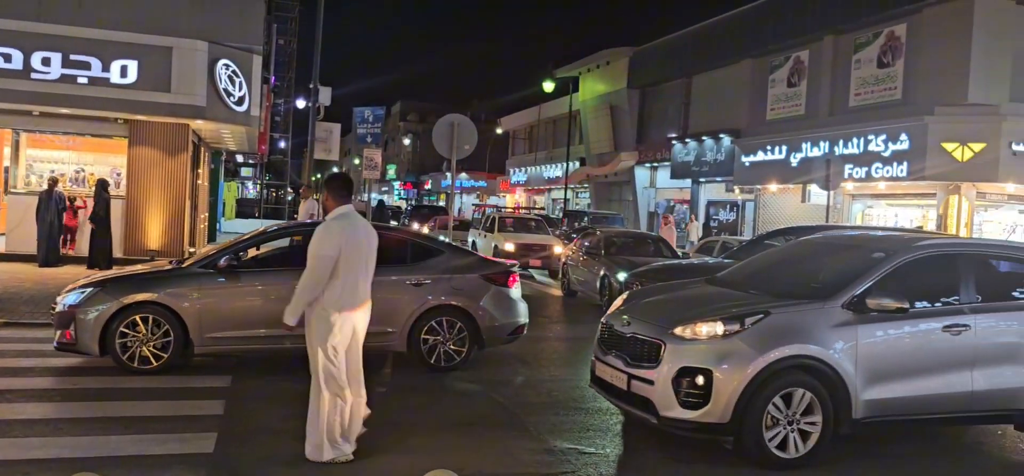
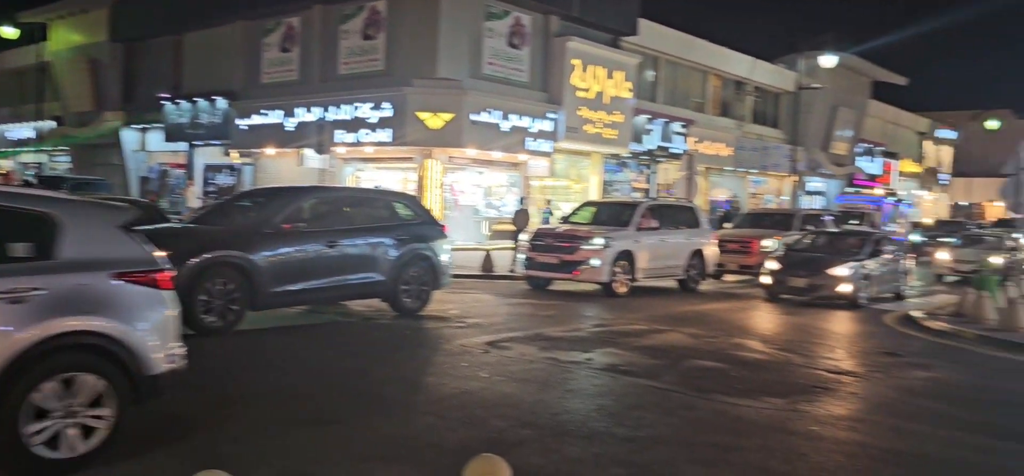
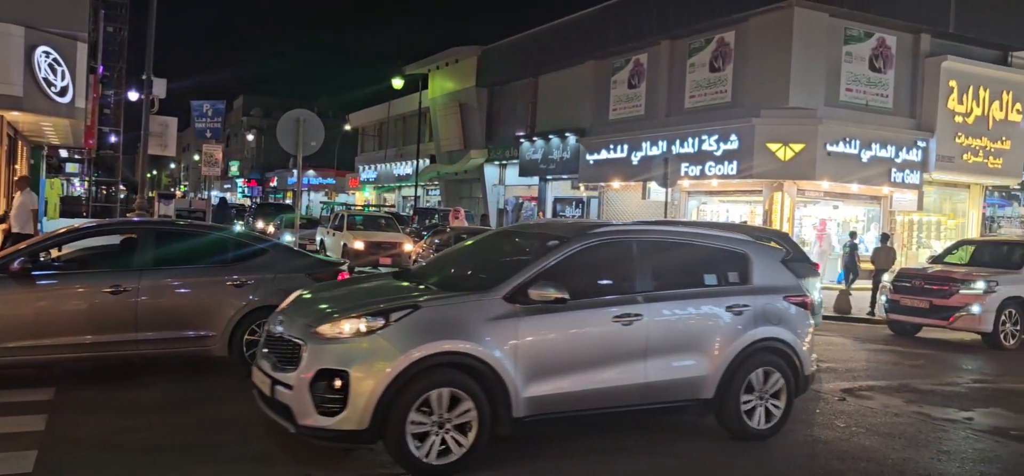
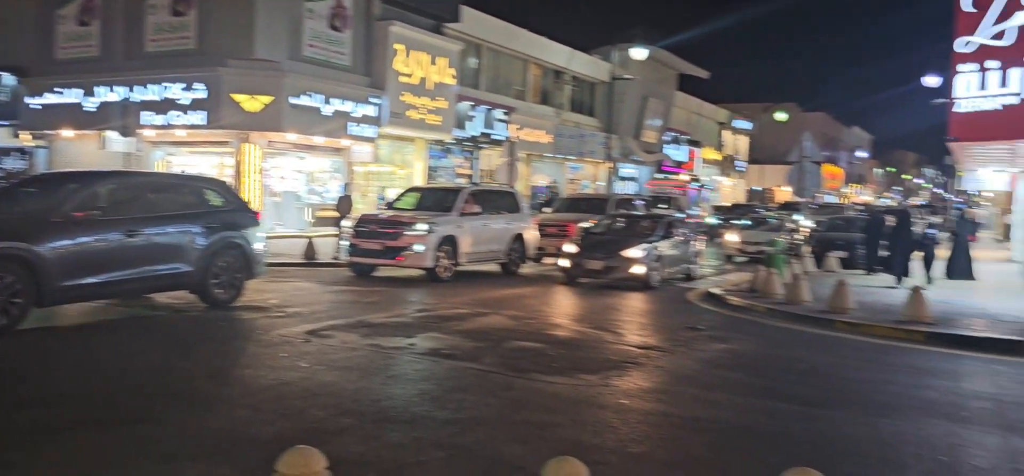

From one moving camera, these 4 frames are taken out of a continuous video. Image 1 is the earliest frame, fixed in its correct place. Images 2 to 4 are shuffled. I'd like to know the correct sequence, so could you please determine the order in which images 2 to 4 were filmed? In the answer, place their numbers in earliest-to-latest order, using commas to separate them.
3, 2, 4
